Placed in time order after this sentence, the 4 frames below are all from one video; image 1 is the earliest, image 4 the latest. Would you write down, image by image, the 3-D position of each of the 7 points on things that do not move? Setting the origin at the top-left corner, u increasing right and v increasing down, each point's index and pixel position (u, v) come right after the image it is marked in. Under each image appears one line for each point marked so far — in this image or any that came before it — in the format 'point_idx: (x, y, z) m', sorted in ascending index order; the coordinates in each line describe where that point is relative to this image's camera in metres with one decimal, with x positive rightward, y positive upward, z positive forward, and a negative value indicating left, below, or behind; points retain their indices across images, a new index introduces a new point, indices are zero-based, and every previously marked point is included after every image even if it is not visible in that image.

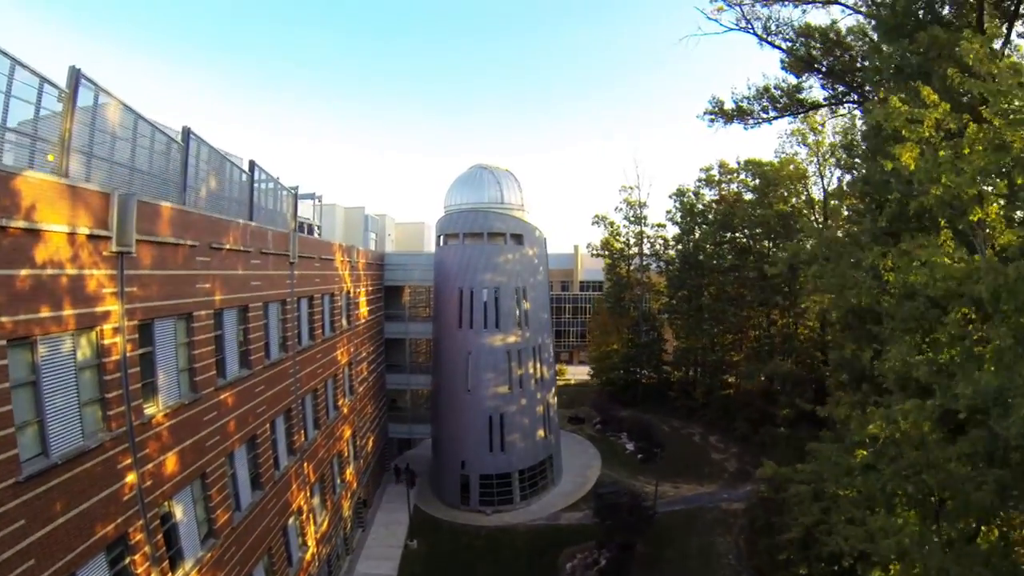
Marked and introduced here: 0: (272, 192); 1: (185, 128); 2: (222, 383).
0: (-7.1, +2.9, +16.8) m
1: (-7.0, +3.4, +12.0) m
2: (-5.9, -2.0, +11.6) m
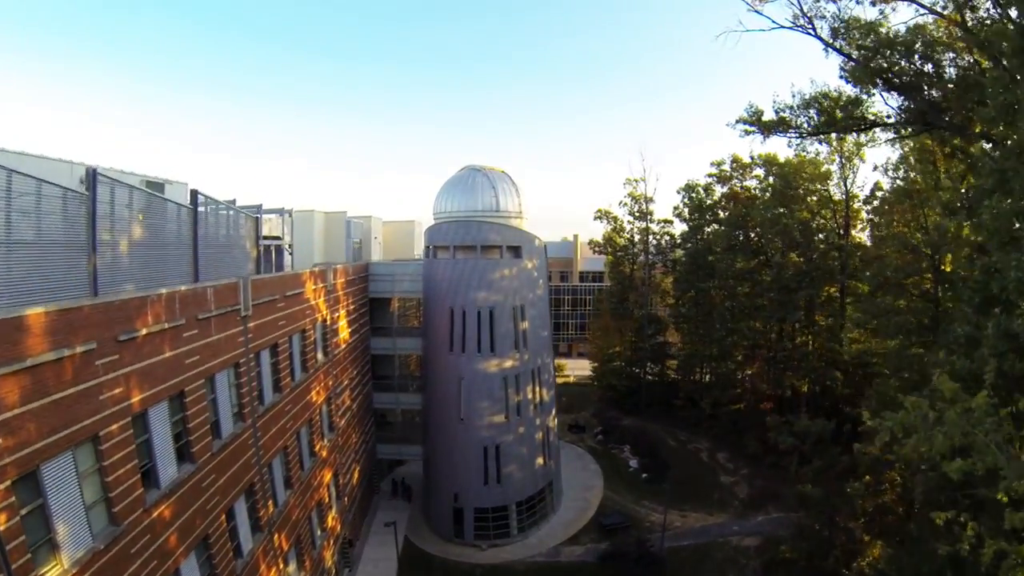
0: (-7.2, +1.7, +14.2) m
1: (-7.0, +2.0, +9.4) m
2: (-5.9, -3.4, +9.3) m
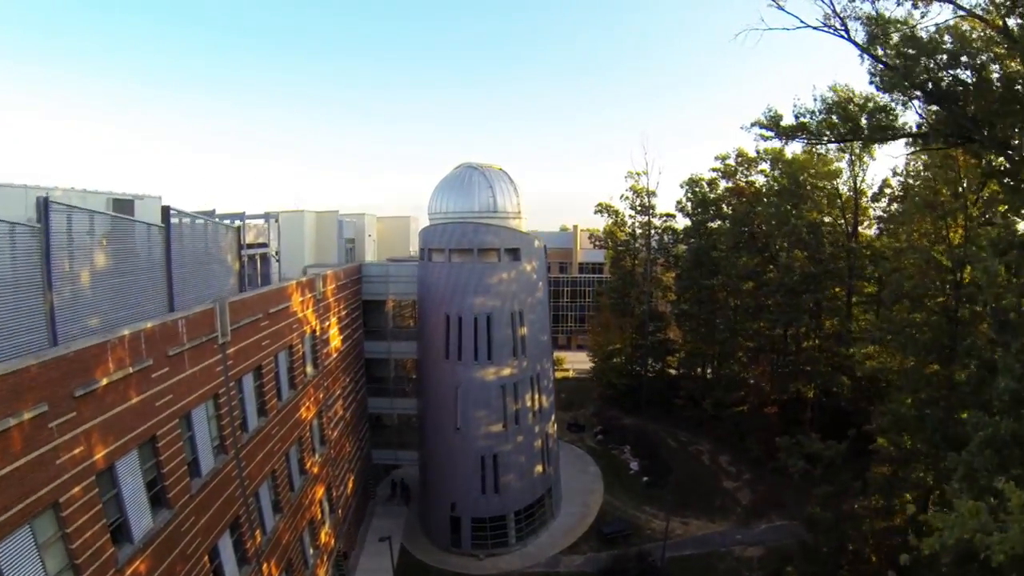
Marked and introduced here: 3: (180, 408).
0: (-7.3, +1.3, +13.3) m
1: (-7.0, +1.3, +8.5) m
2: (-5.9, -4.1, +8.7) m
3: (-6.1, -2.2, +10.4) m
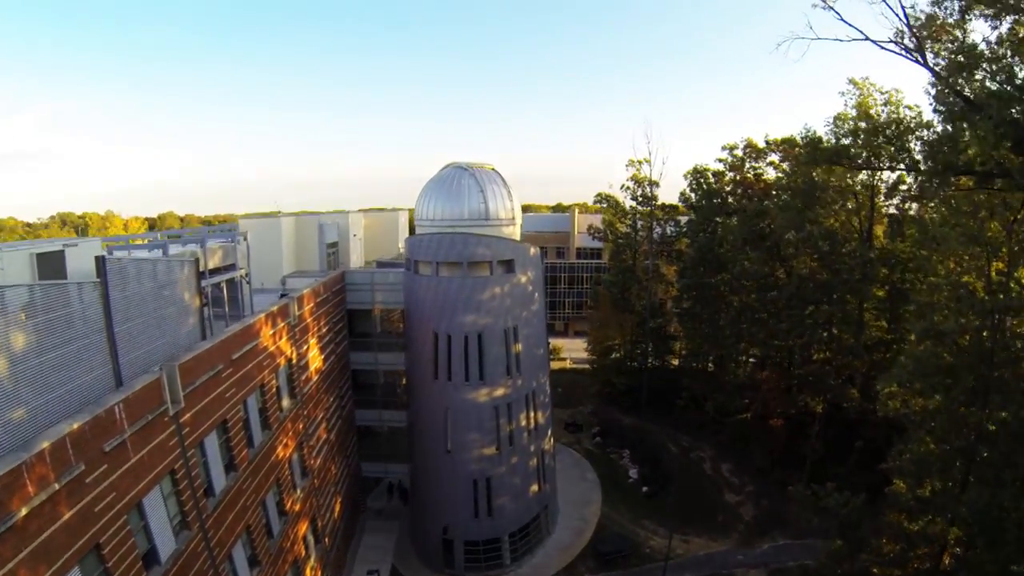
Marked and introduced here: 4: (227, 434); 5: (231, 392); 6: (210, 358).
0: (-7.5, +0.2, +11.9) m
1: (-7.2, -0.1, +7.0) m
2: (-6.1, -5.5, +7.6) m
3: (-6.3, -3.4, +9.2) m
4: (-6.3, -3.3, +12.6) m
5: (-6.3, -2.3, +12.8) m
6: (-6.3, -1.5, +11.9) m
